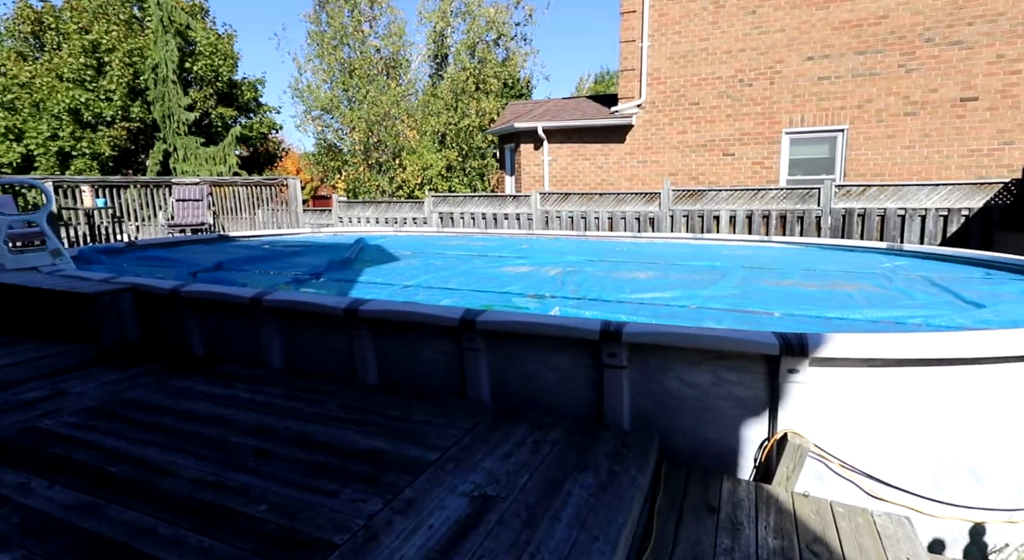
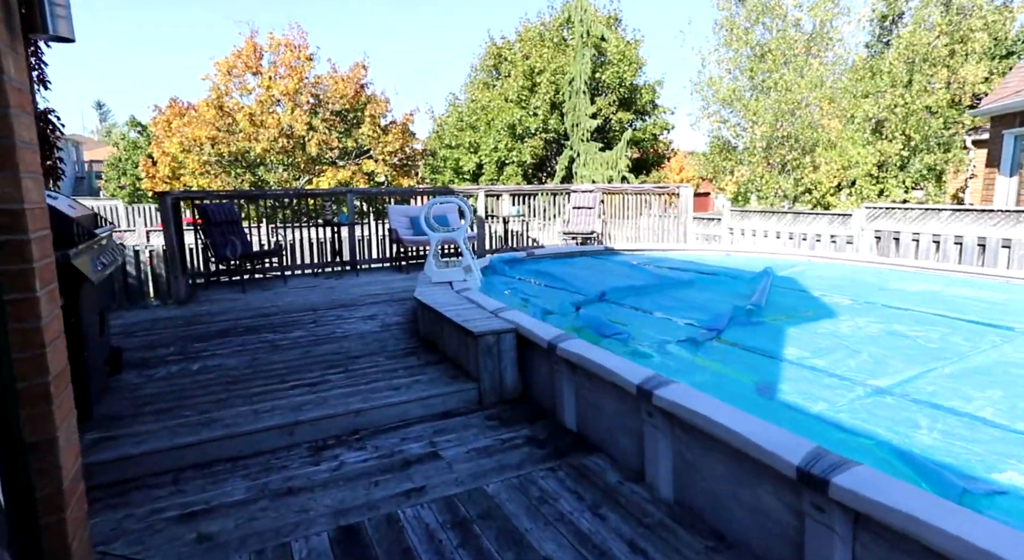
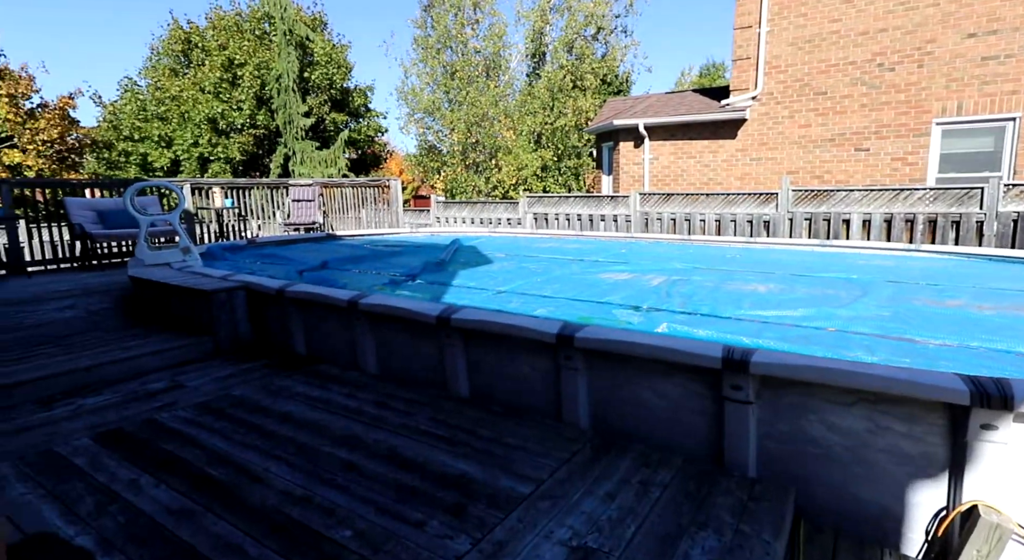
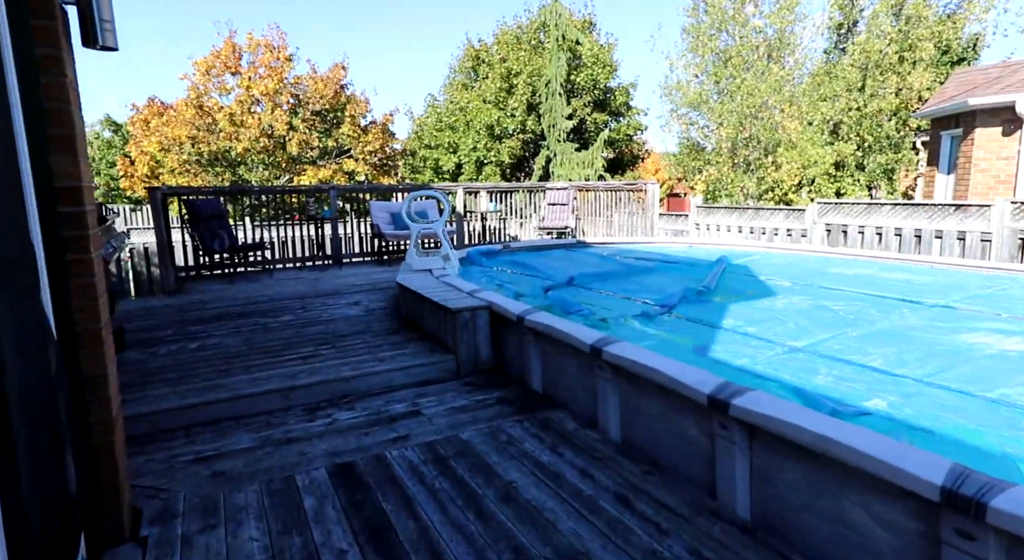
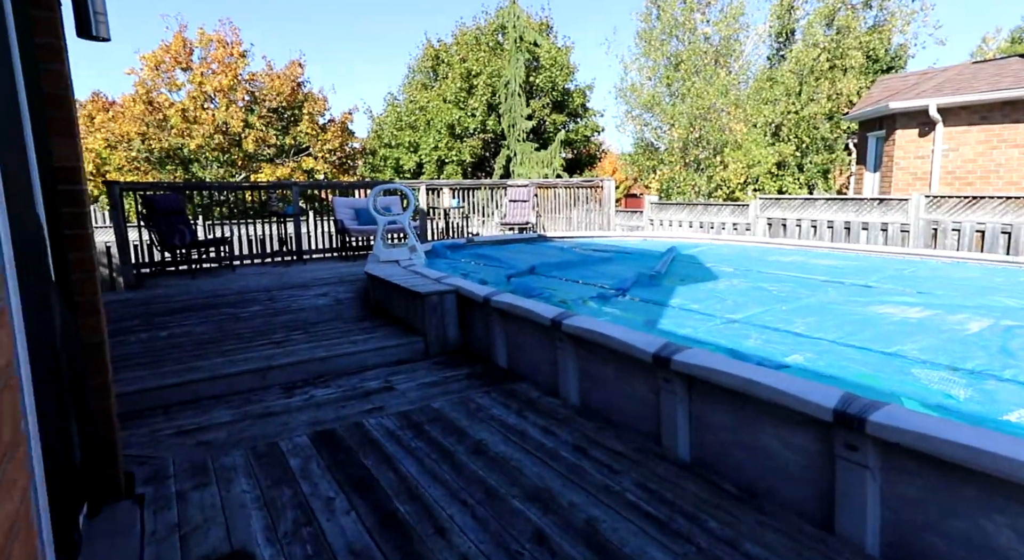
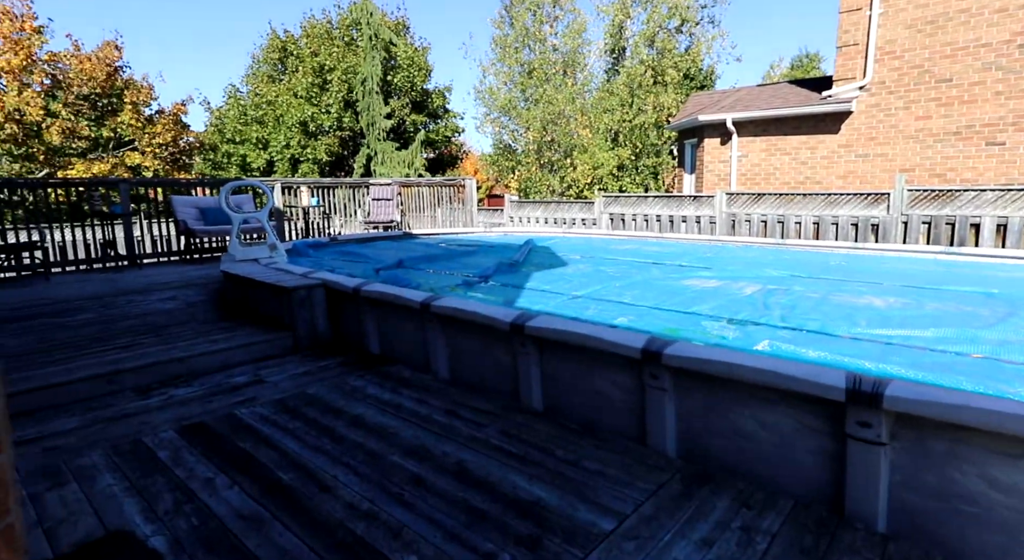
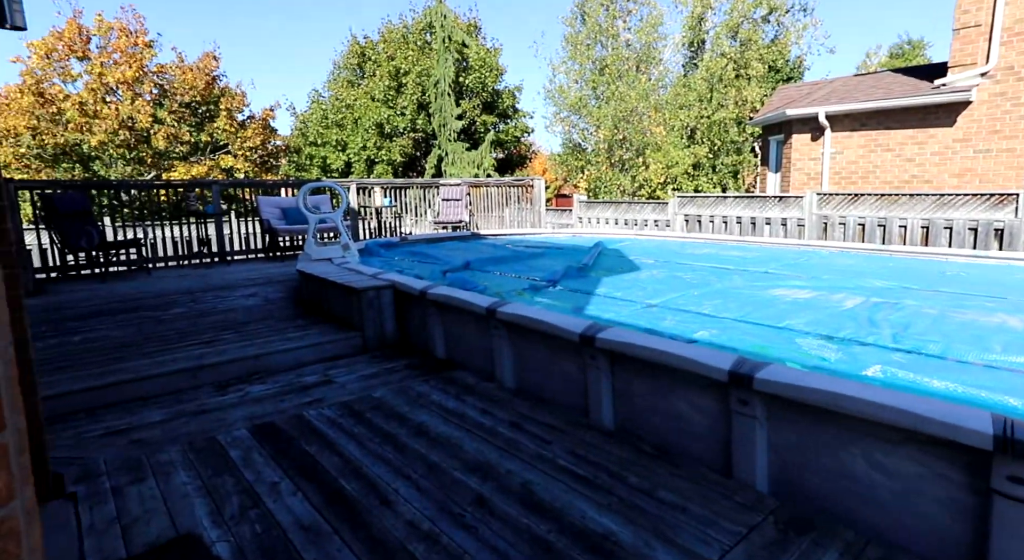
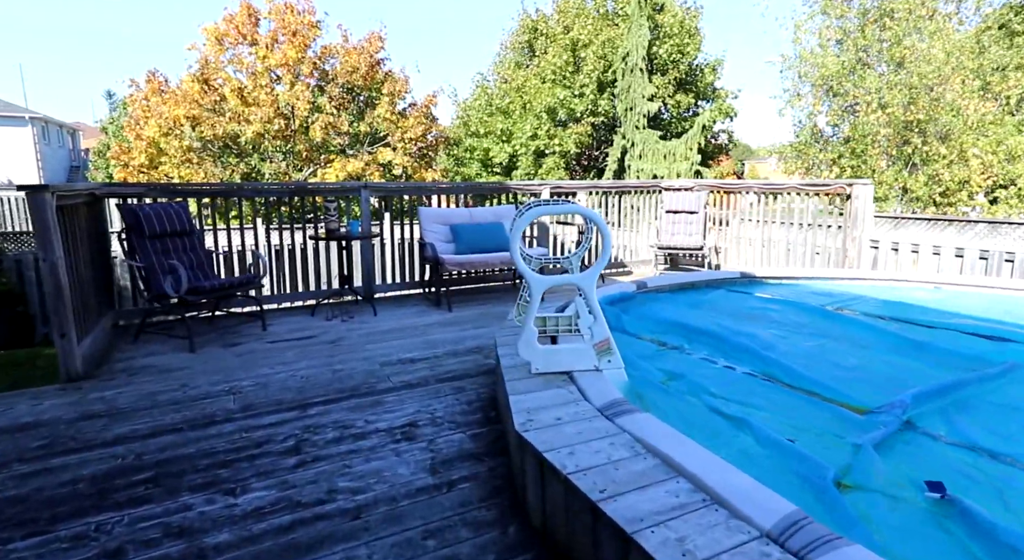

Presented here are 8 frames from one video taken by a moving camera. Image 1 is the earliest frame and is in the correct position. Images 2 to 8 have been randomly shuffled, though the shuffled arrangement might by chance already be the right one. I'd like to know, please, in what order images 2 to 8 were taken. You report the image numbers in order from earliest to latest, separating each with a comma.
3, 6, 7, 5, 4, 2, 8
